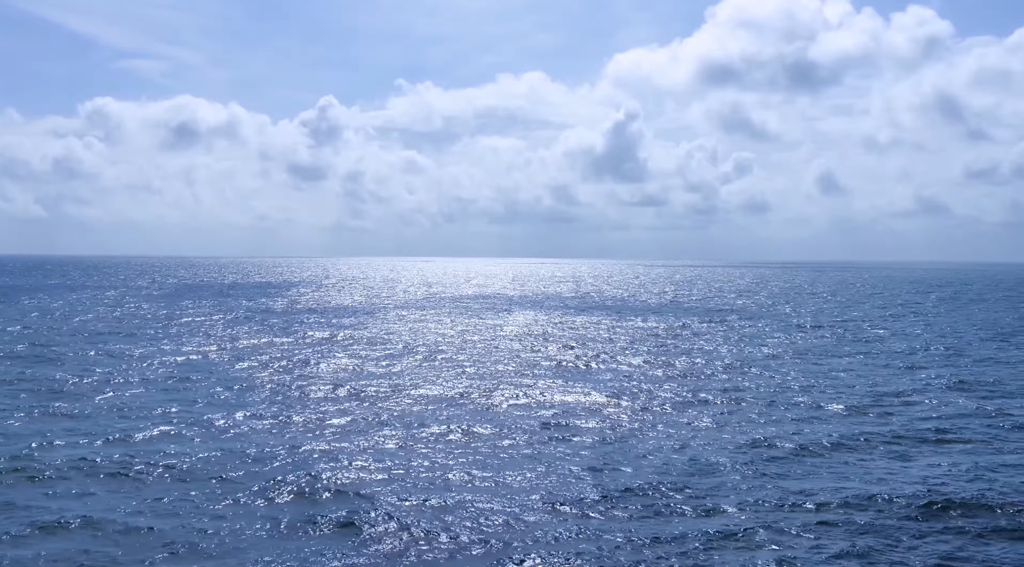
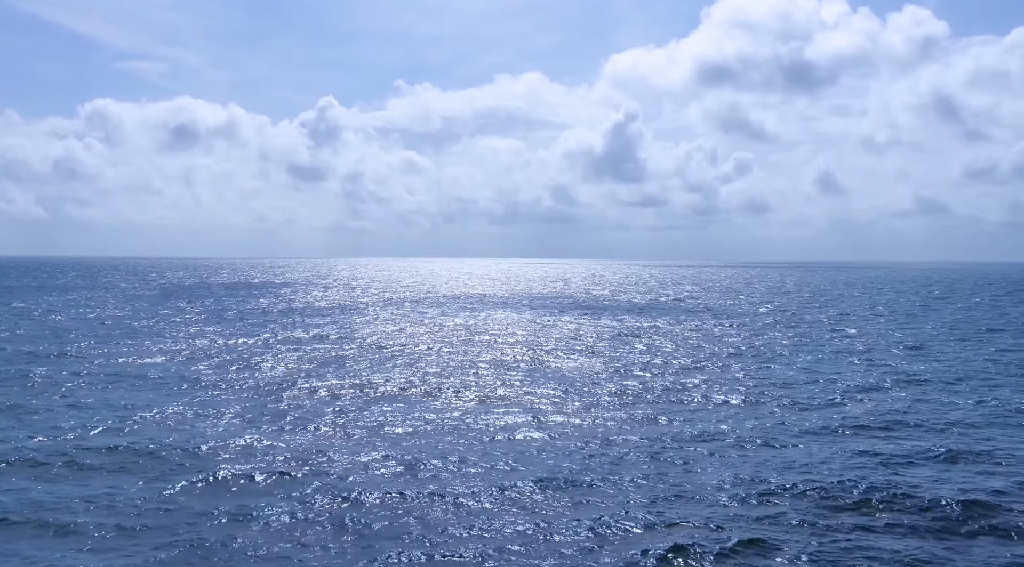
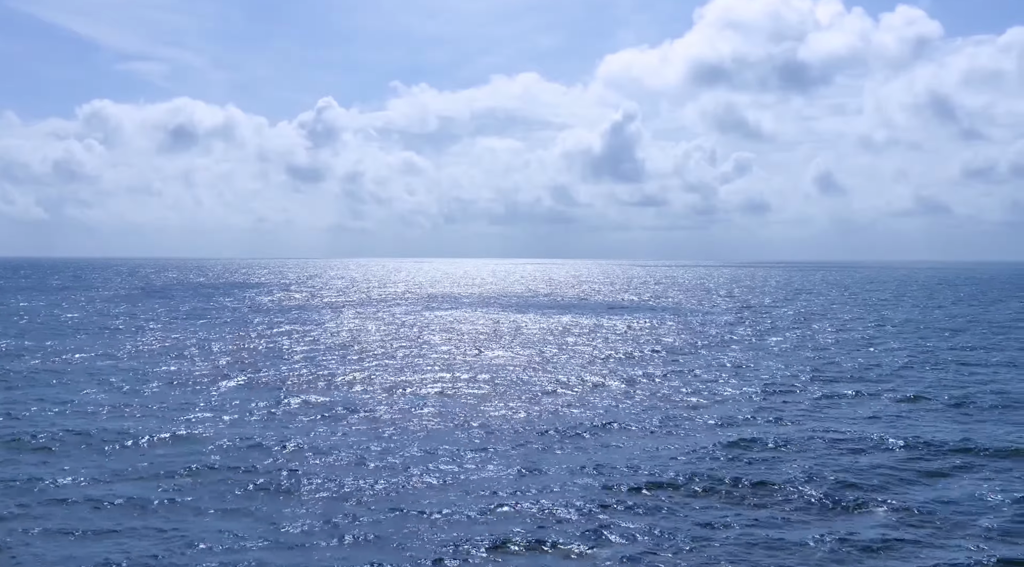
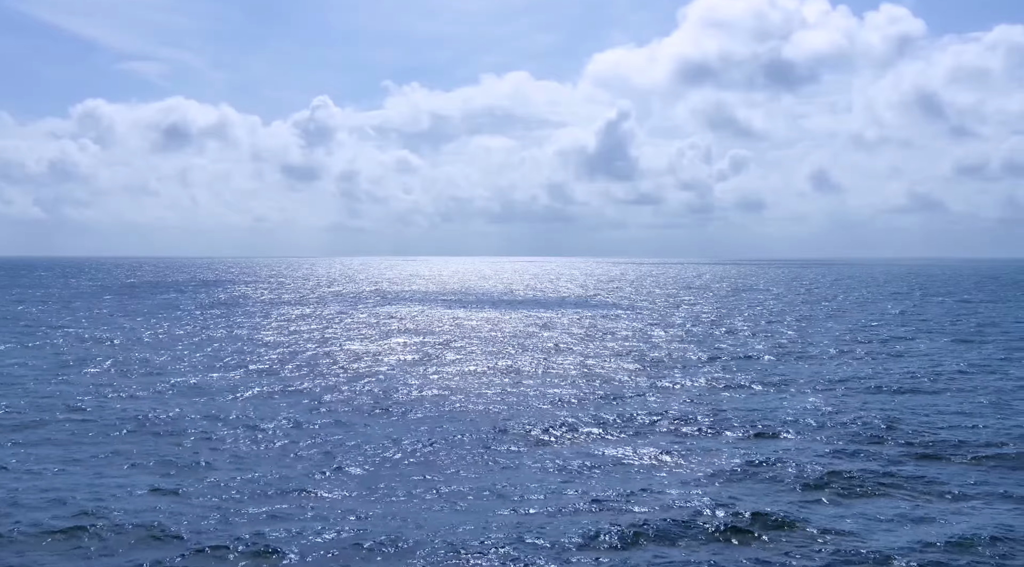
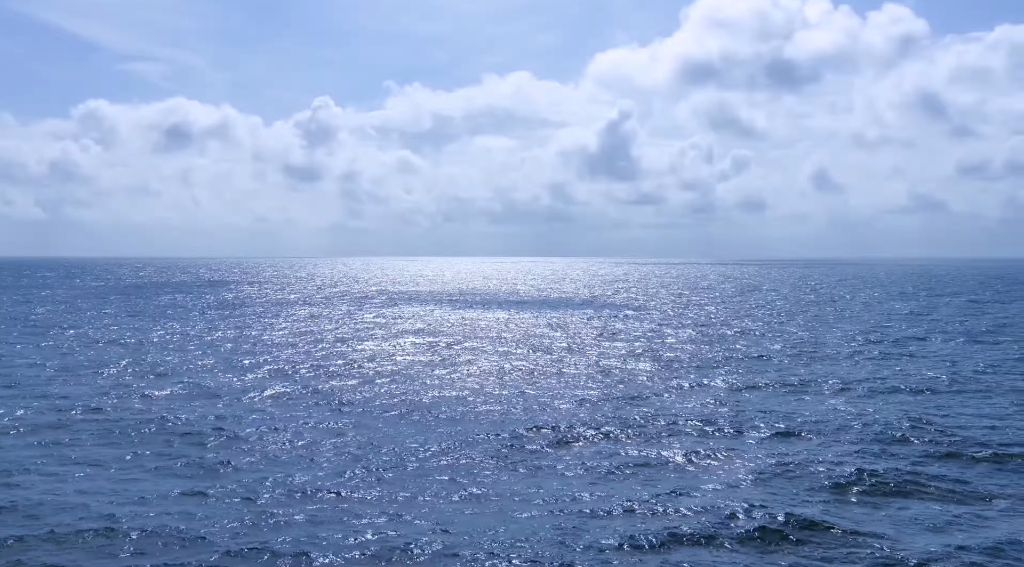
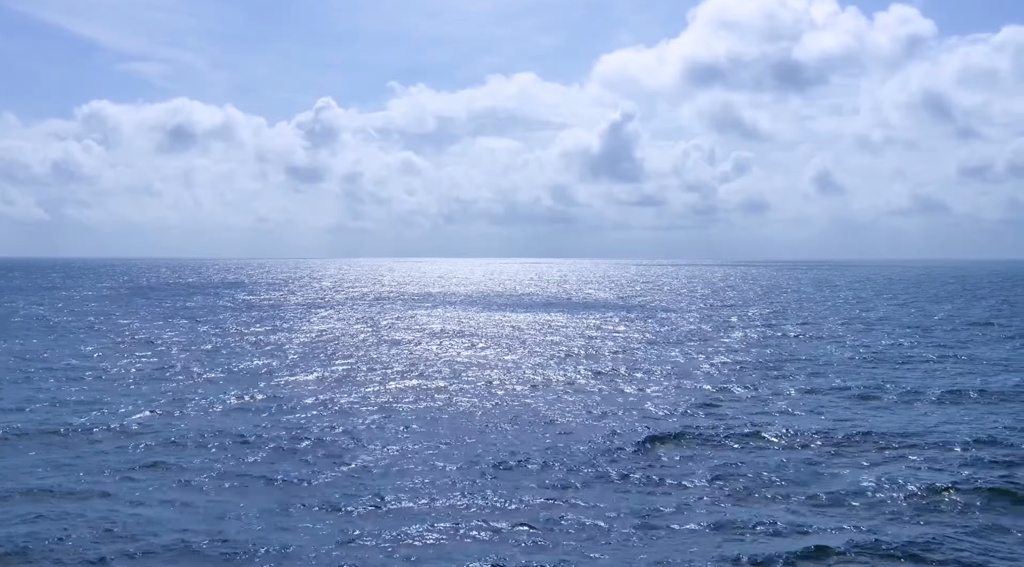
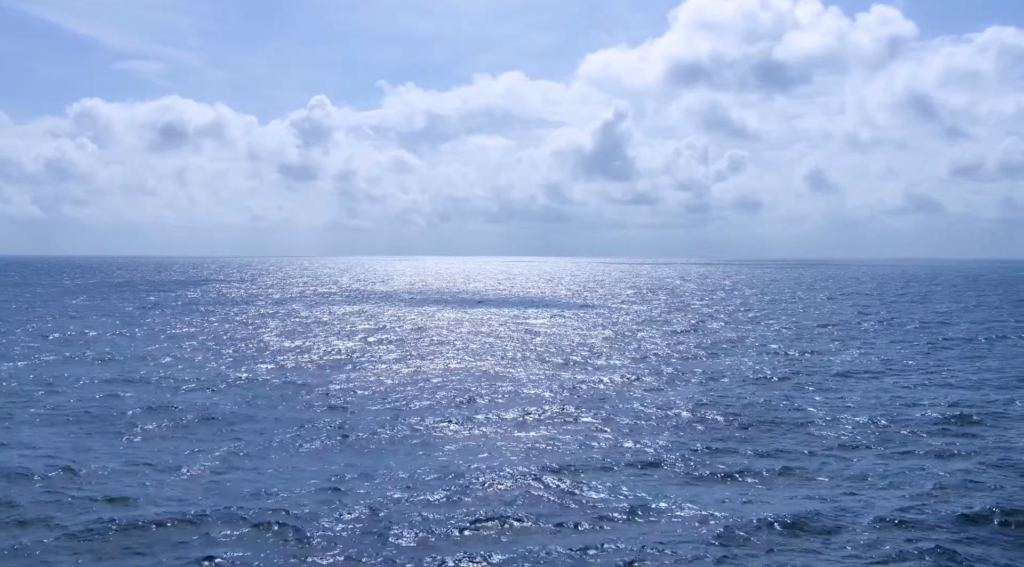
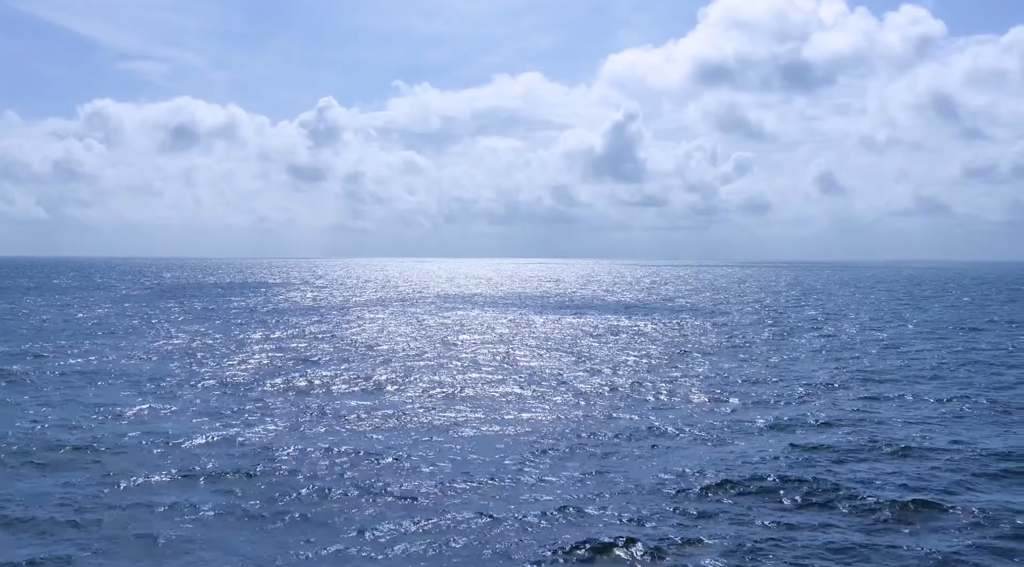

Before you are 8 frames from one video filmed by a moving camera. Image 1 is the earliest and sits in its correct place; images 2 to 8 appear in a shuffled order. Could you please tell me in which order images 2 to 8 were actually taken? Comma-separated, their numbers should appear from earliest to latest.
2, 8, 3, 6, 5, 4, 7
